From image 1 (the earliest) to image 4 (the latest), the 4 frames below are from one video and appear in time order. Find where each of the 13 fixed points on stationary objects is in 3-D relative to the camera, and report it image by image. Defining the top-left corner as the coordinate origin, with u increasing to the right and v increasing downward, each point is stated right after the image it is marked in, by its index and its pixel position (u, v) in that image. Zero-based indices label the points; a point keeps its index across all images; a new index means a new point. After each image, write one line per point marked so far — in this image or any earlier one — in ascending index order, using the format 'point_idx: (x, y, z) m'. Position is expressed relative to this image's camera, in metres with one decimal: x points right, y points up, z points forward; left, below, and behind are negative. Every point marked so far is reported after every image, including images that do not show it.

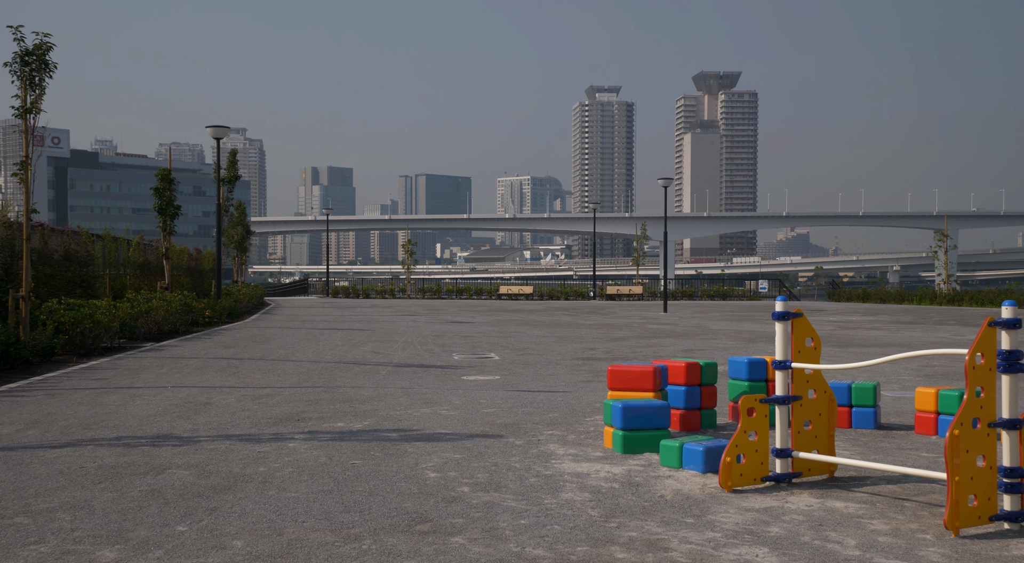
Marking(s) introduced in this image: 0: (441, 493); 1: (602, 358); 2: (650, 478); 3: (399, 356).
0: (-0.5, -1.4, +6.1) m
1: (+1.7, -1.5, +18.0) m
2: (+1.0, -1.4, +6.6) m
3: (-2.1, -1.4, +17.3) m
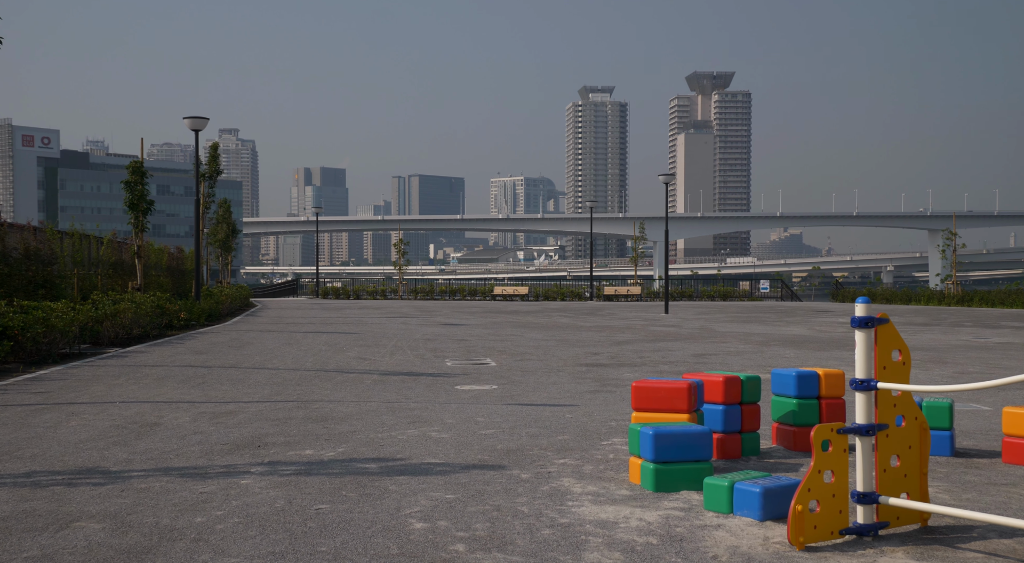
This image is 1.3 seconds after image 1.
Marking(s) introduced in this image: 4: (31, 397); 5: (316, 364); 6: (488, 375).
0: (-0.4, -1.4, +4.7) m
1: (+1.7, -1.5, +16.6) m
2: (+1.0, -1.4, +5.2) m
3: (-2.1, -1.4, +15.8) m
4: (-5.0, -1.2, +9.8) m
5: (-3.1, -1.3, +15.0) m
6: (-0.4, -1.5, +14.7) m
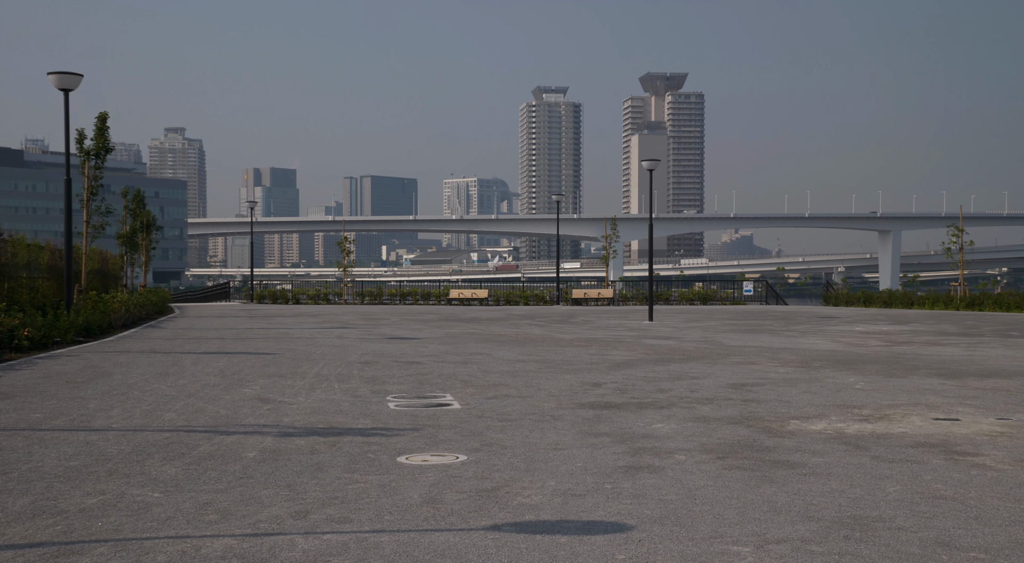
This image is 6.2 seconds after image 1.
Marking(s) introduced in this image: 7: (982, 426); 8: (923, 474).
0: (-0.2, -1.4, -0.5) m
1: (+1.3, -1.5, +11.4) m
2: (+1.2, -1.4, +0.1) m
3: (-2.4, -1.4, +10.5) m
4: (-5.0, -1.3, +4.4) m
5: (-3.4, -1.4, +9.7) m
6: (-0.6, -1.5, +9.5) m
7: (+5.0, -1.5, +10.0) m
8: (+3.3, -1.6, +7.6) m
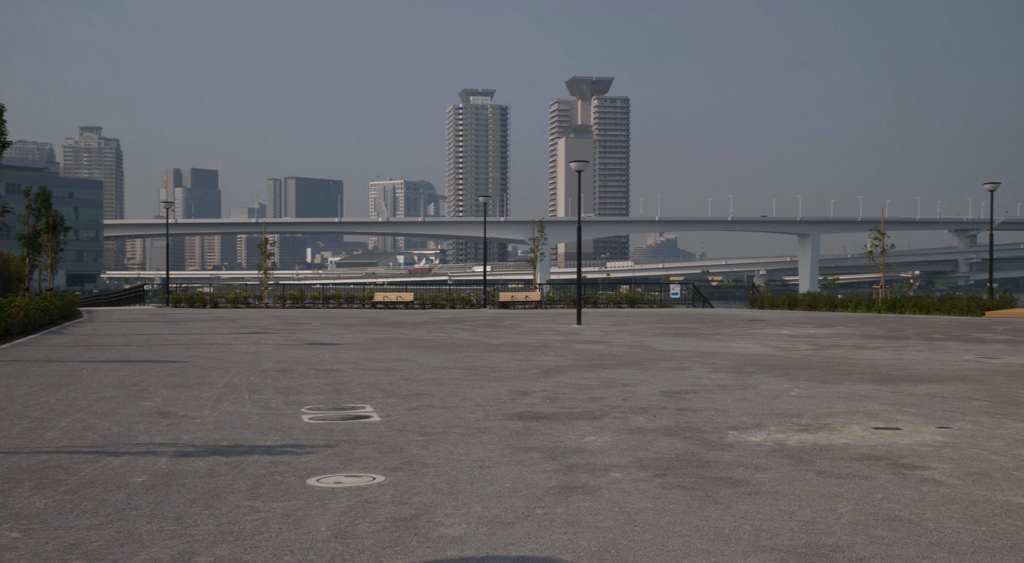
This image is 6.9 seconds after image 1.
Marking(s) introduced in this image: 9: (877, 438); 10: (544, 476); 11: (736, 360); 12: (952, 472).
0: (-0.1, -1.4, -1.2) m
1: (+0.4, -1.5, +10.8) m
2: (+1.2, -1.4, -0.5) m
3: (-3.2, -1.5, +9.6) m
4: (-5.3, -1.3, +3.3) m
5: (-4.1, -1.4, +8.7) m
6: (-1.3, -1.6, +8.7) m
7: (+4.2, -1.6, +9.6) m
8: (+2.7, -1.6, +7.1) m
9: (+3.7, -1.6, +9.5) m
10: (+0.3, -1.6, +7.6) m
11: (+4.3, -1.5, +17.9) m
12: (+3.7, -1.6, +7.9) m
